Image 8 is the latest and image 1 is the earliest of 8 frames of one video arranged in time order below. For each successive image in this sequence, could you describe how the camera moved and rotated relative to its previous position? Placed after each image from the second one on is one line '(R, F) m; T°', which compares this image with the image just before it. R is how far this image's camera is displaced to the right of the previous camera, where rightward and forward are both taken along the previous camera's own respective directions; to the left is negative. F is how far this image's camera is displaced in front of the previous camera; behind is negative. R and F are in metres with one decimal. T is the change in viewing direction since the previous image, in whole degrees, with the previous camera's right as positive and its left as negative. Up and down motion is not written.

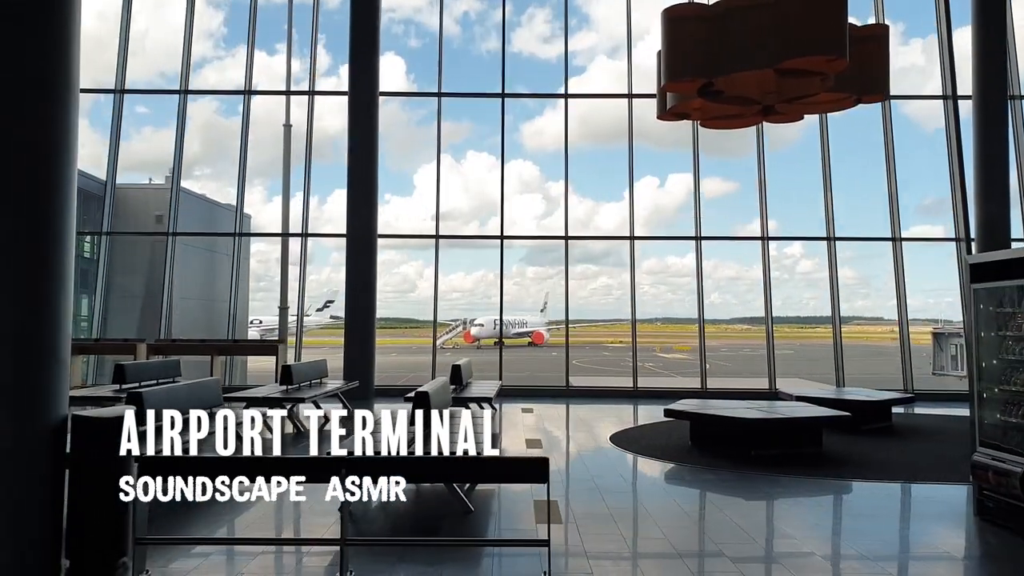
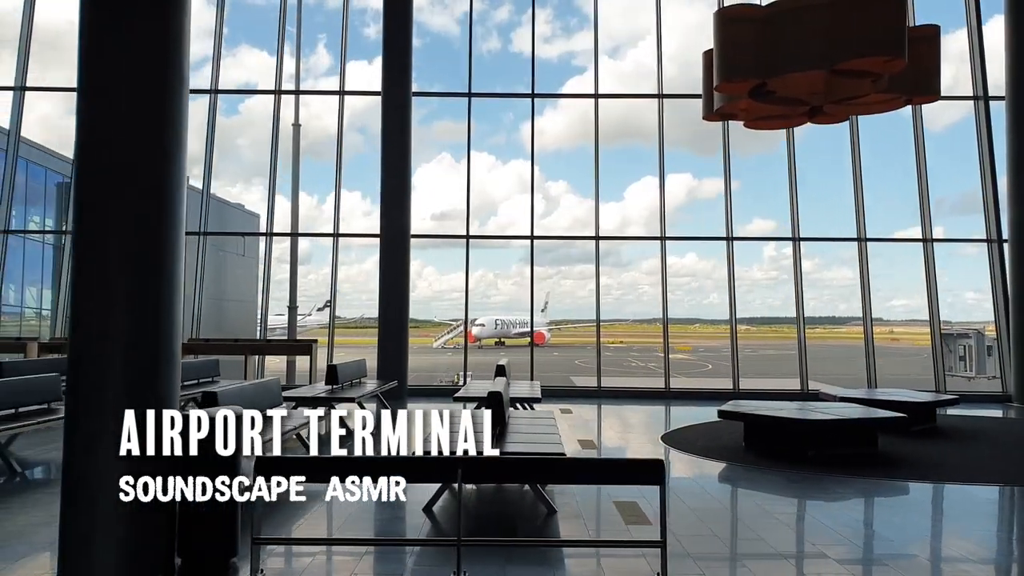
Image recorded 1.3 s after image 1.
(-0.5, 0.0) m; 0°
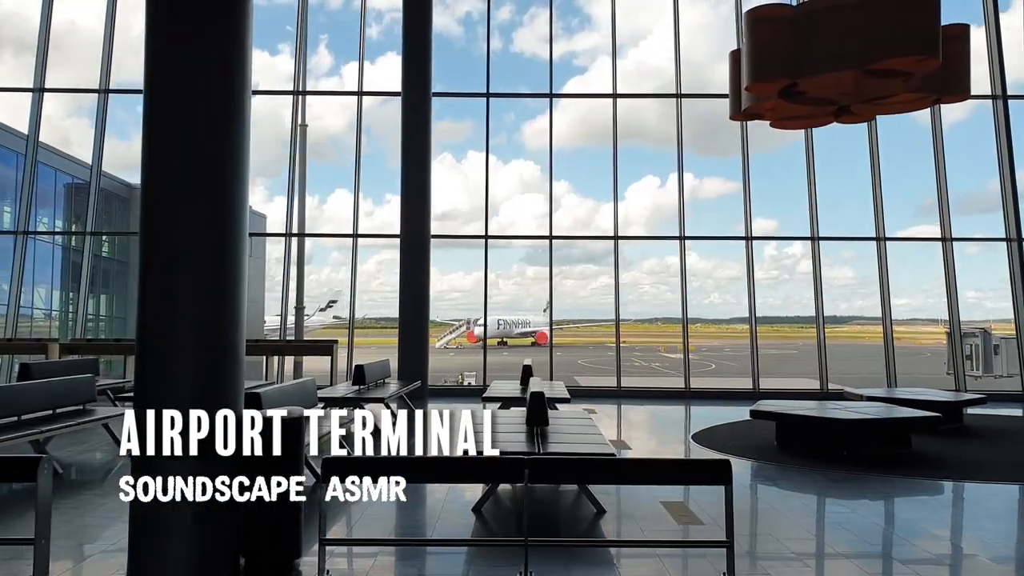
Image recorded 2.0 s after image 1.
(-0.3, 0.0) m; 0°
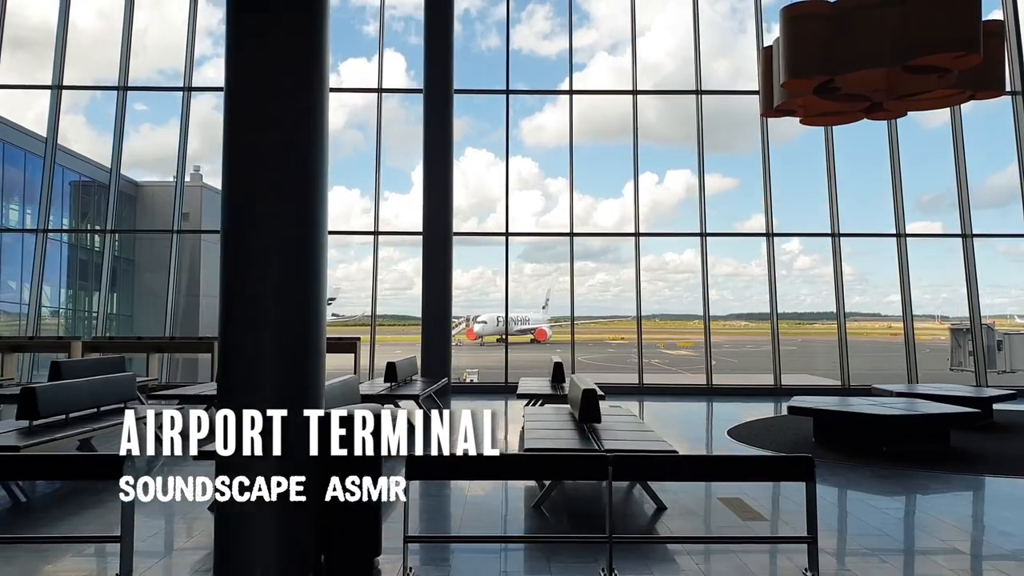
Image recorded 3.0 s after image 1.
(-0.4, 0.0) m; 0°
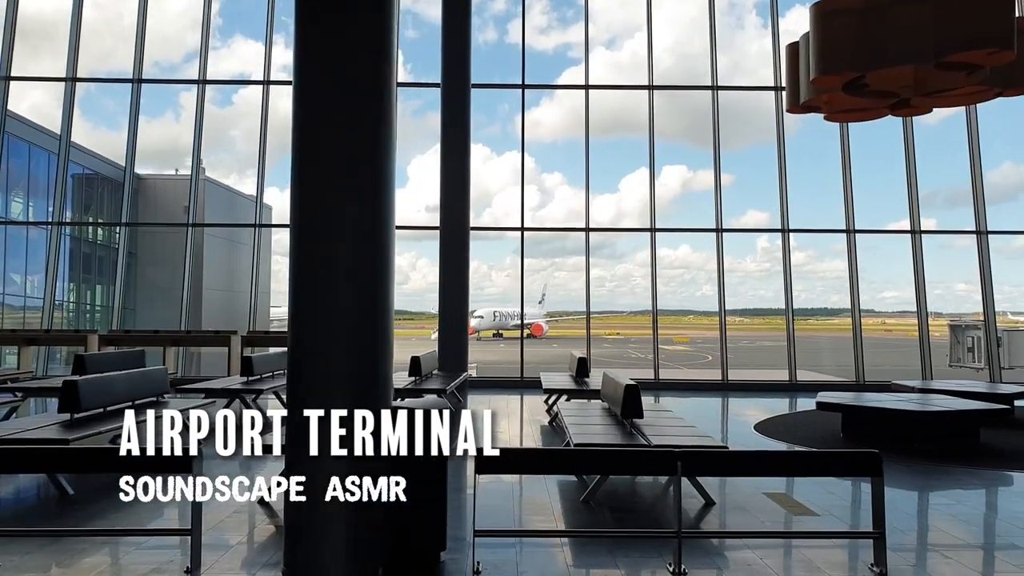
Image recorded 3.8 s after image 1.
(-0.3, 0.0) m; 0°
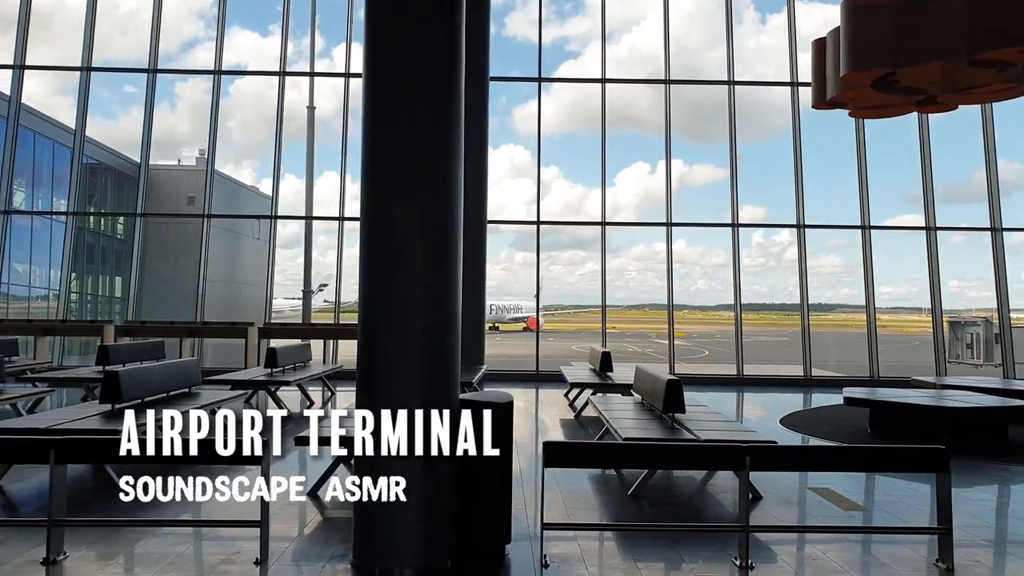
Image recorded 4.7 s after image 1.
(-0.3, 0.0) m; 0°
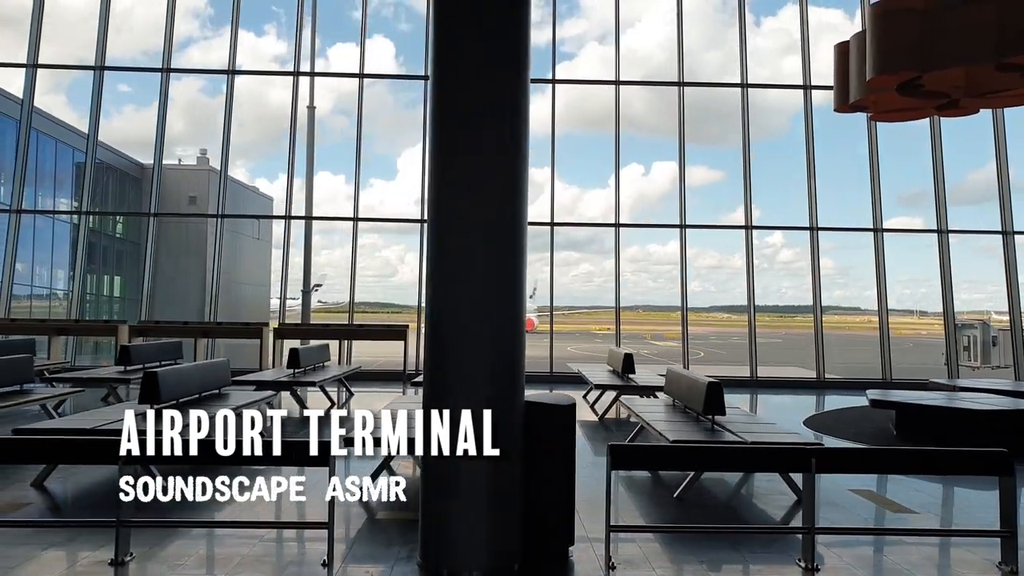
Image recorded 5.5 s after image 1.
(-0.3, 0.0) m; 0°
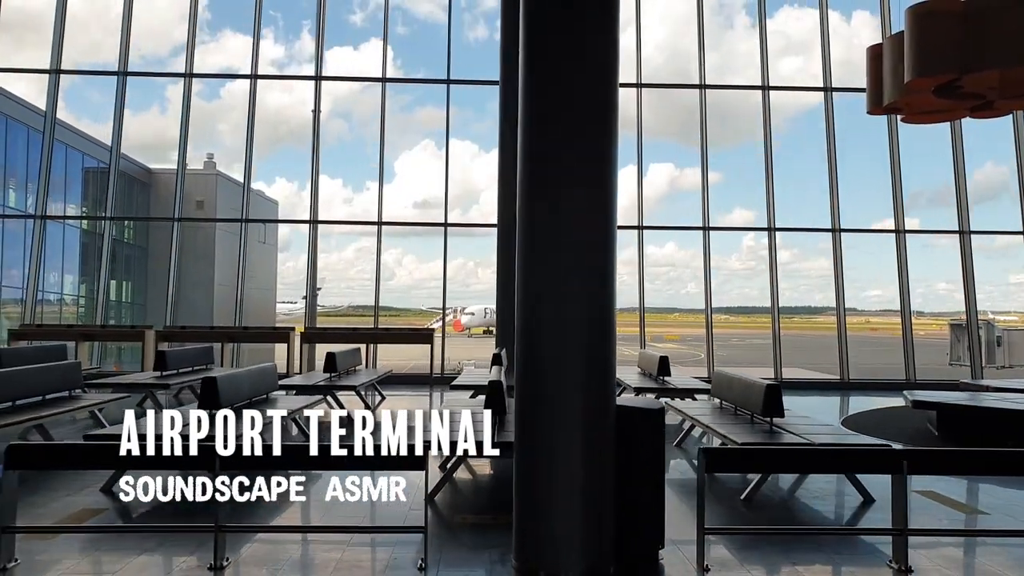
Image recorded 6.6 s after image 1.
(-0.4, 0.0) m; 0°
